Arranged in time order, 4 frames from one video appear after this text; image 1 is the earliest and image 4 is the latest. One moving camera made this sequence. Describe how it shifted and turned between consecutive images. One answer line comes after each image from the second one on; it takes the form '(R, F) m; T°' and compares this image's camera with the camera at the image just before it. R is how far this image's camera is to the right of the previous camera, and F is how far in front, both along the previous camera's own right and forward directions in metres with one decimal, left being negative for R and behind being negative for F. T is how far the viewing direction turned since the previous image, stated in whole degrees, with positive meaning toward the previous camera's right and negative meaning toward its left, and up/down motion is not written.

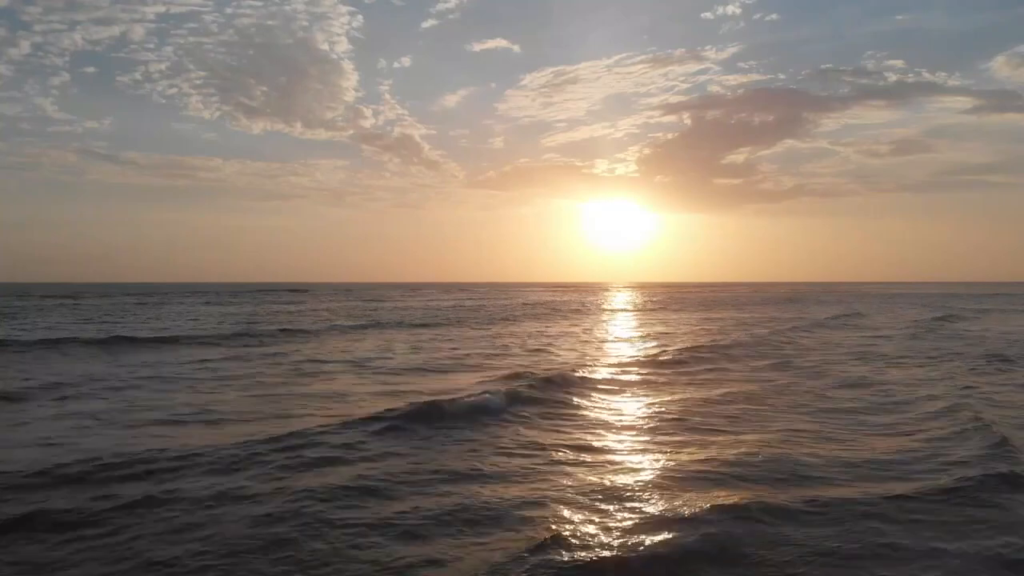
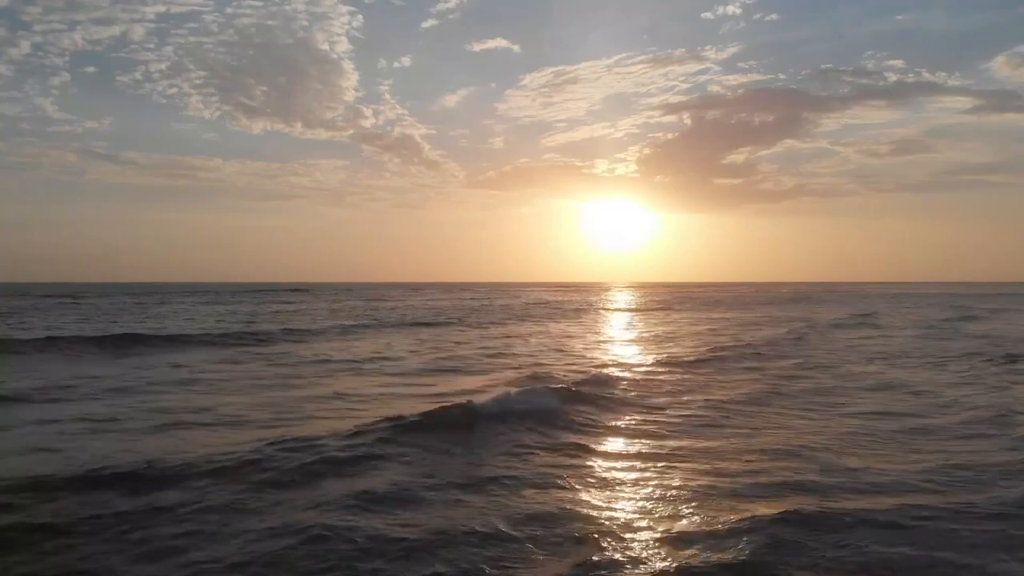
(-2.1, -2.1) m; 0°
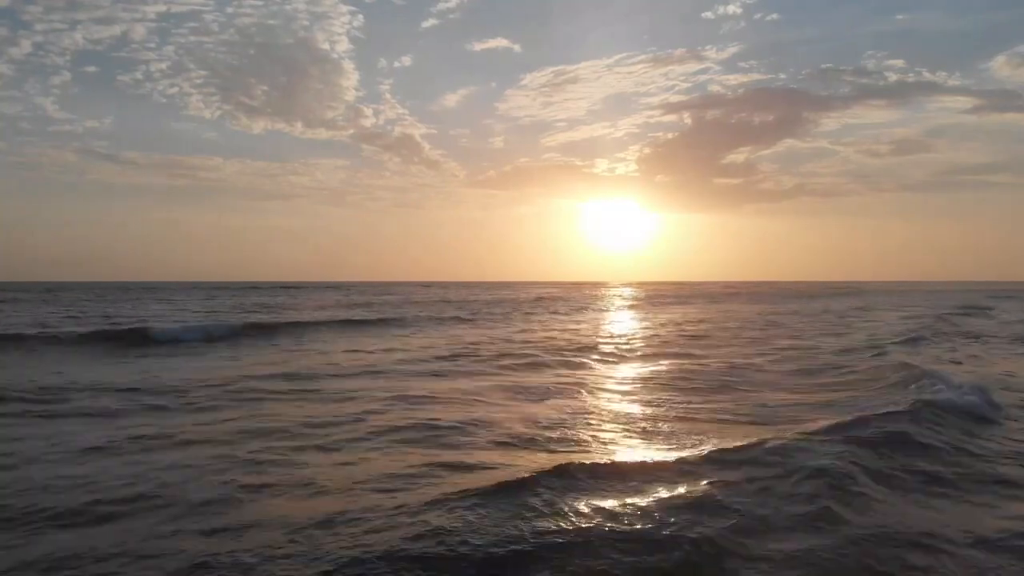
(0.0, +0.7) m; 0°
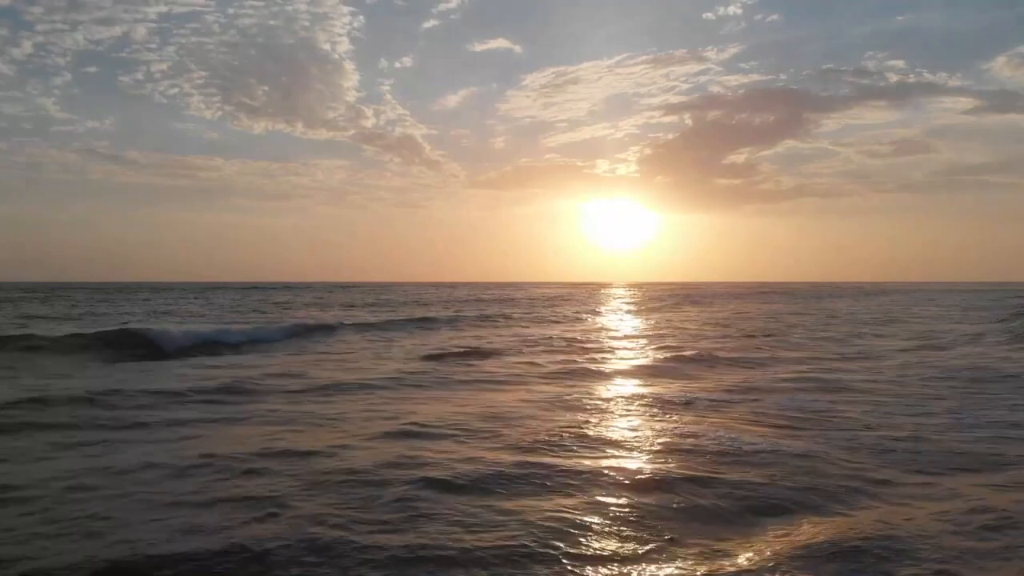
(-0.1, -0.9) m; 0°
